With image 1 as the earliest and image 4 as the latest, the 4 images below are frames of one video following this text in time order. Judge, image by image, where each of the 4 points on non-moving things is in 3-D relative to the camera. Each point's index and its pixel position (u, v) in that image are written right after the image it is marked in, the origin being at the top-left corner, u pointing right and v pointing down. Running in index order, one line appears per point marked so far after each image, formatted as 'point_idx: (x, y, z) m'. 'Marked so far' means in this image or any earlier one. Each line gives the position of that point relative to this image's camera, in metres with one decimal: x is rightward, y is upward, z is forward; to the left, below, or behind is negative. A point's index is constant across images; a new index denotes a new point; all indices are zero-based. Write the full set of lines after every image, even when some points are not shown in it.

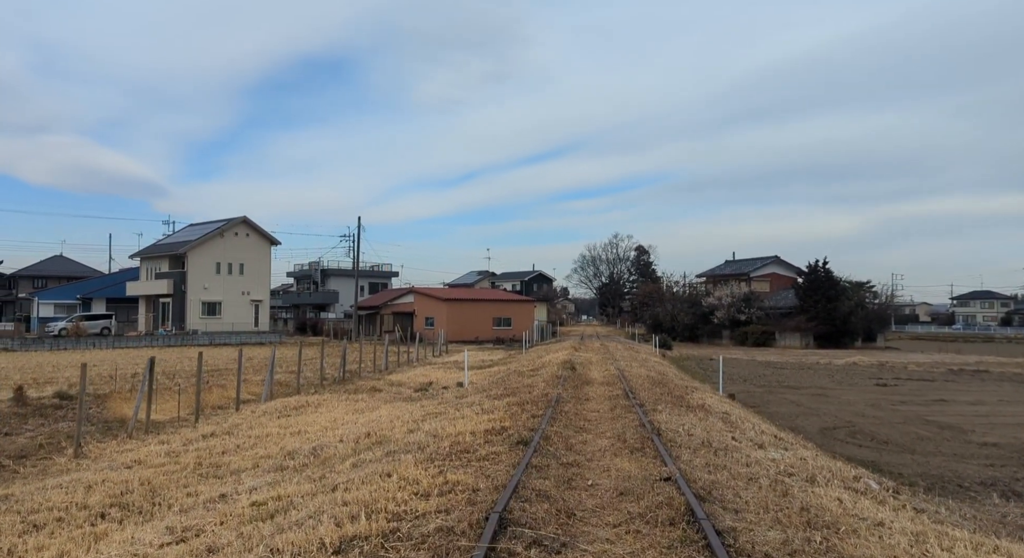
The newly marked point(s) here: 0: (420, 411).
0: (-1.4, -1.9, +10.2) m
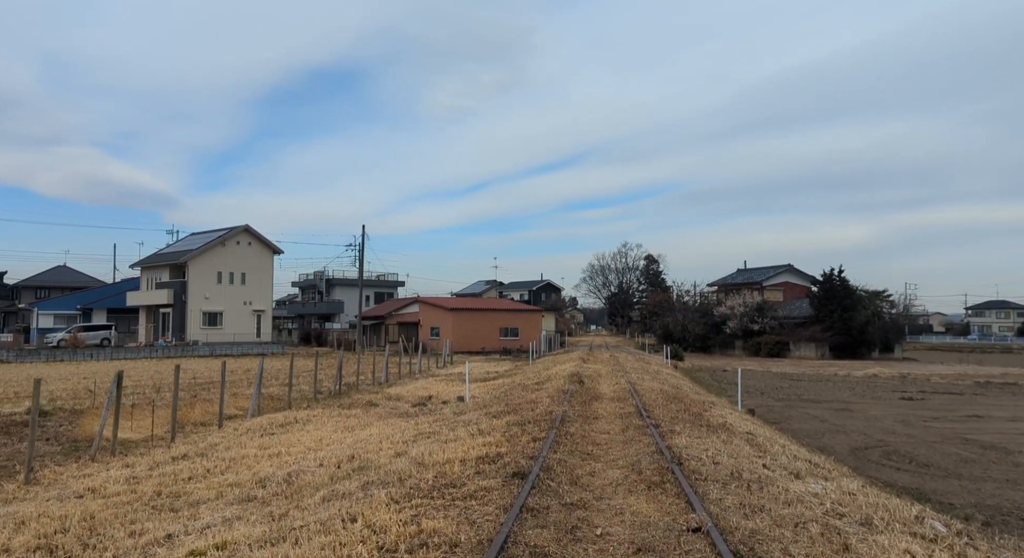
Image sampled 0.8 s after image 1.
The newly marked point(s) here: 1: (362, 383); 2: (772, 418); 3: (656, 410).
0: (-1.3, -2.0, +9.3) m
1: (-4.2, -2.9, +19.3) m
2: (+4.9, -2.6, +12.9) m
3: (+1.9, -1.7, +9.1) m
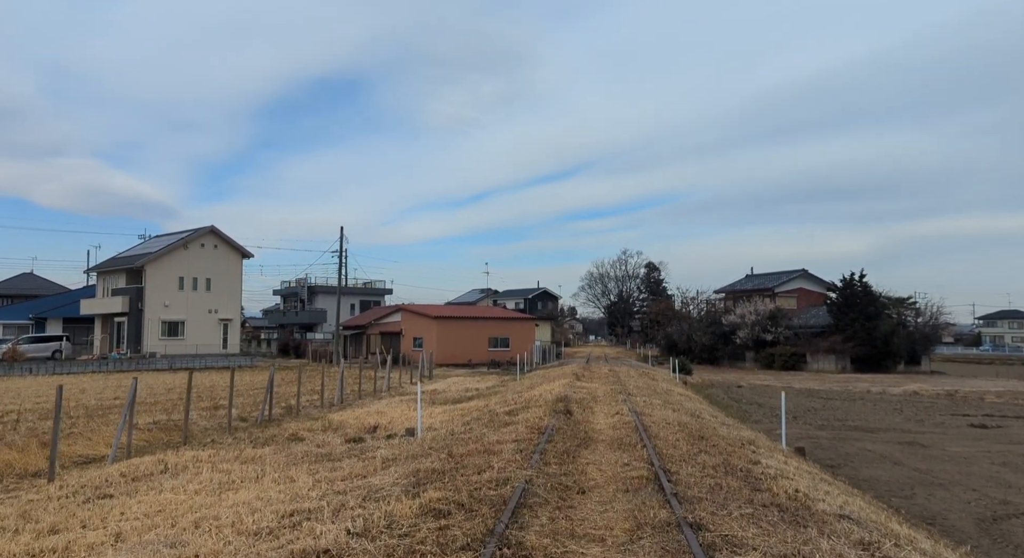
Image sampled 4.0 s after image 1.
0: (-1.8, -1.9, +5.9) m
1: (-4.7, -2.9, +15.9) m
2: (+4.4, -2.5, +9.5) m
3: (+1.4, -1.6, +5.7) m
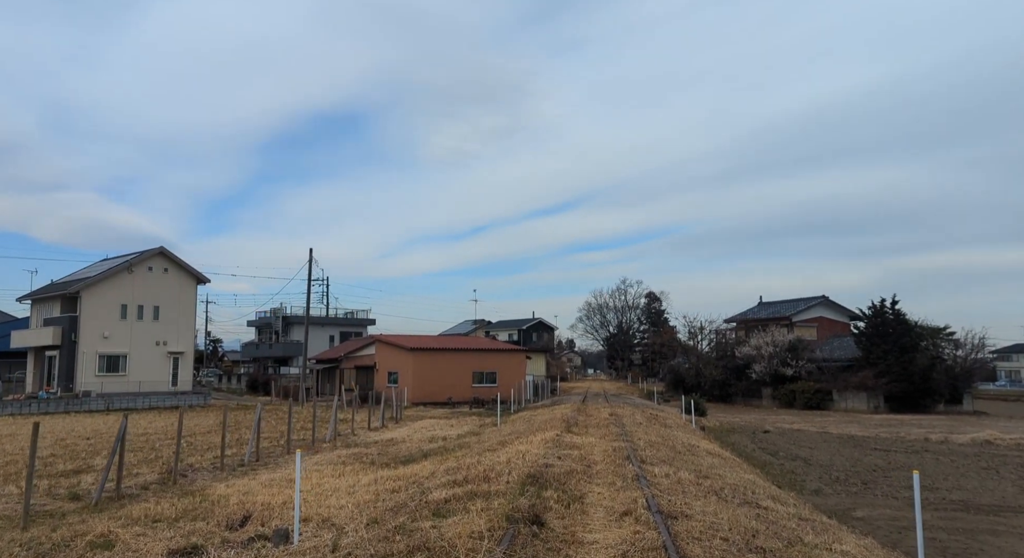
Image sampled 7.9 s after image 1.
0: (-2.4, -1.7, +1.8) m
1: (-5.2, -3.2, +11.7) m
2: (+3.8, -2.5, +5.3) m
3: (+0.9, -1.3, +1.6) m
